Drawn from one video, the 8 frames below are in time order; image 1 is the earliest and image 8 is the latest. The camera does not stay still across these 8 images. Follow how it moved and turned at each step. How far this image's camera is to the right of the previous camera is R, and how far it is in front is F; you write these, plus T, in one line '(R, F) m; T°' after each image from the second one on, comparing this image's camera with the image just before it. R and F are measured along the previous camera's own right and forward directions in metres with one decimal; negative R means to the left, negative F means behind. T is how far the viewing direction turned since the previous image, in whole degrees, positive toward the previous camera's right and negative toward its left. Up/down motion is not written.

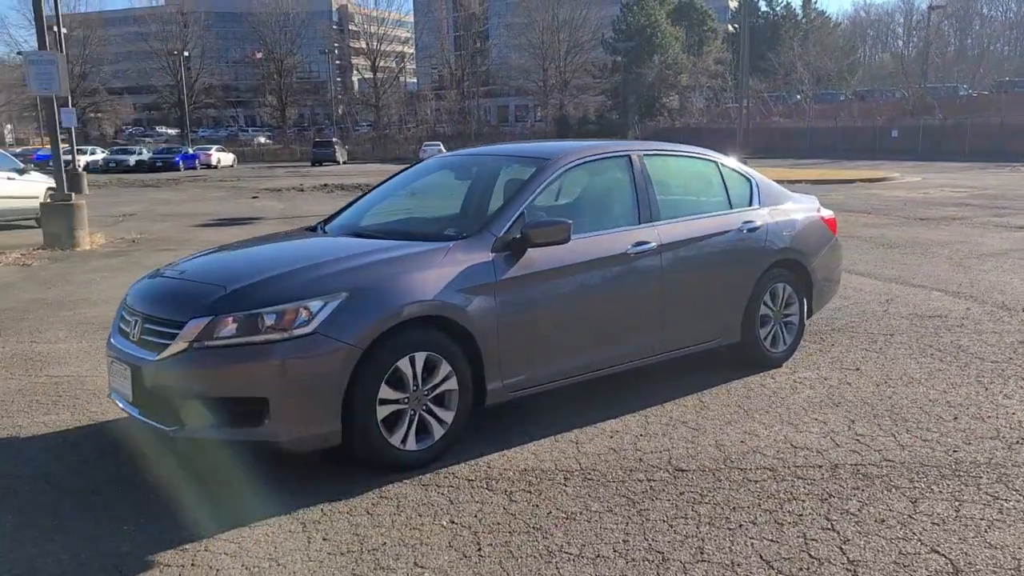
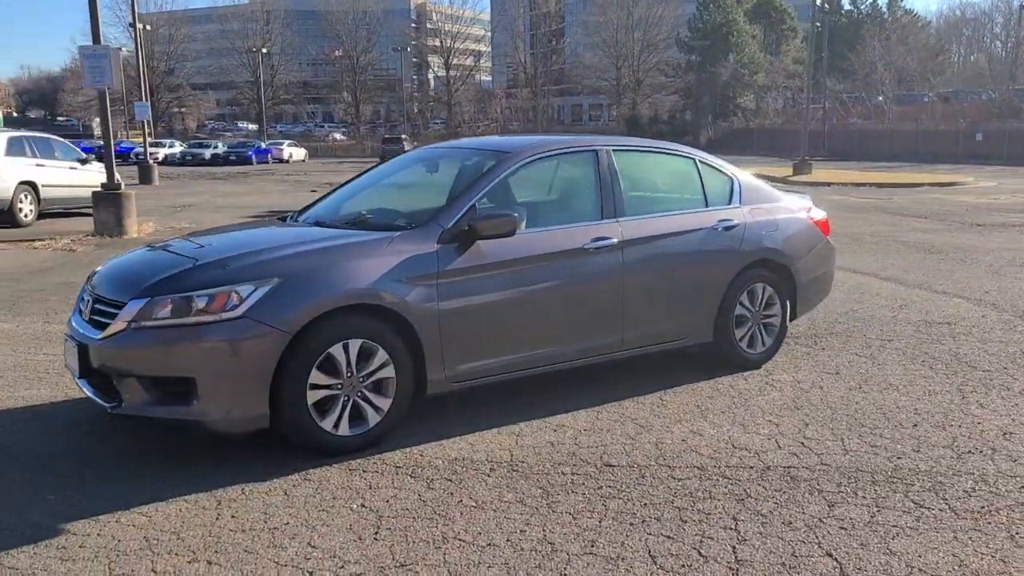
(+0.6, 0.0) m; -4°
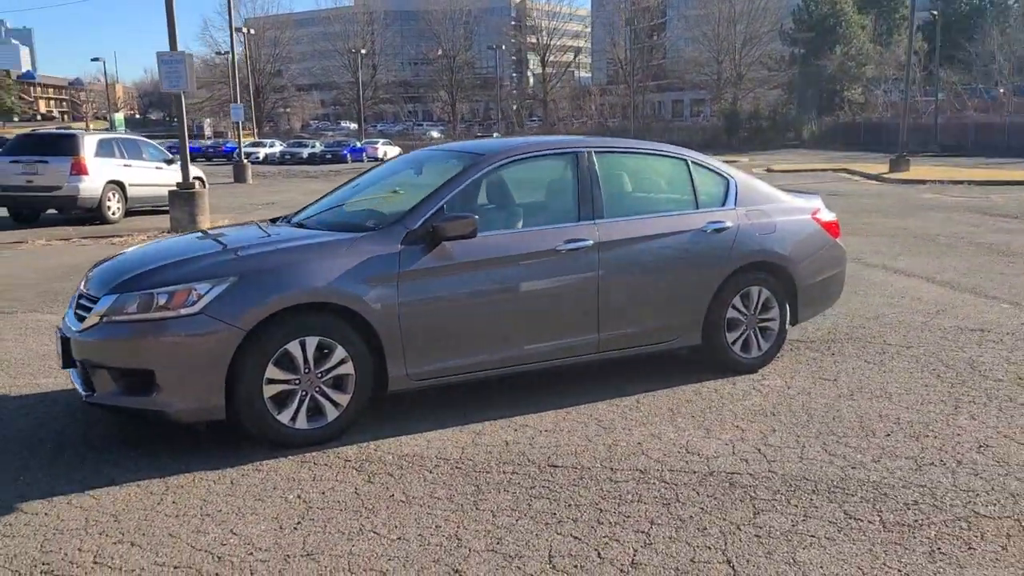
(+0.7, 0.0) m; -6°
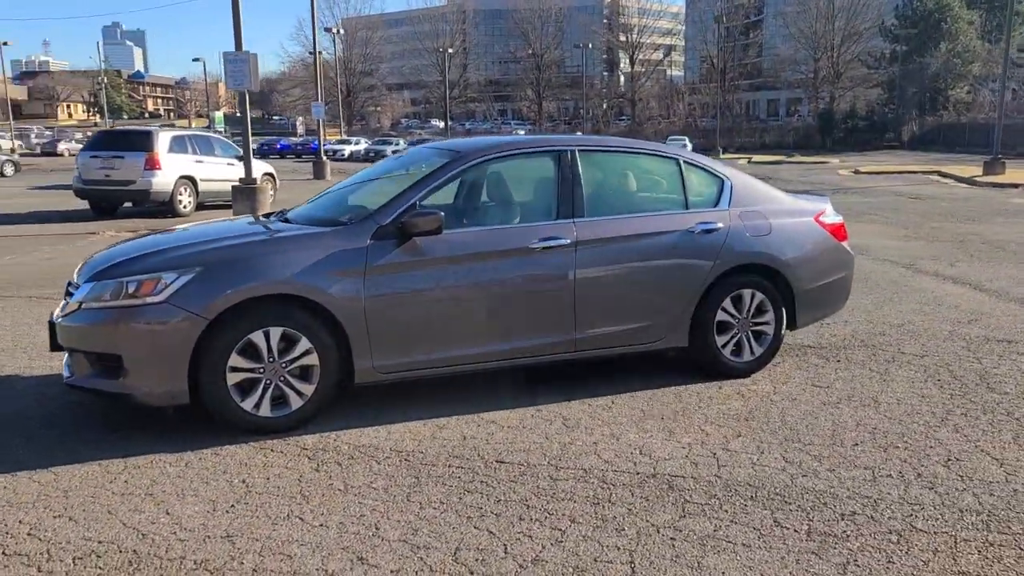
(+0.6, 0.0) m; -5°
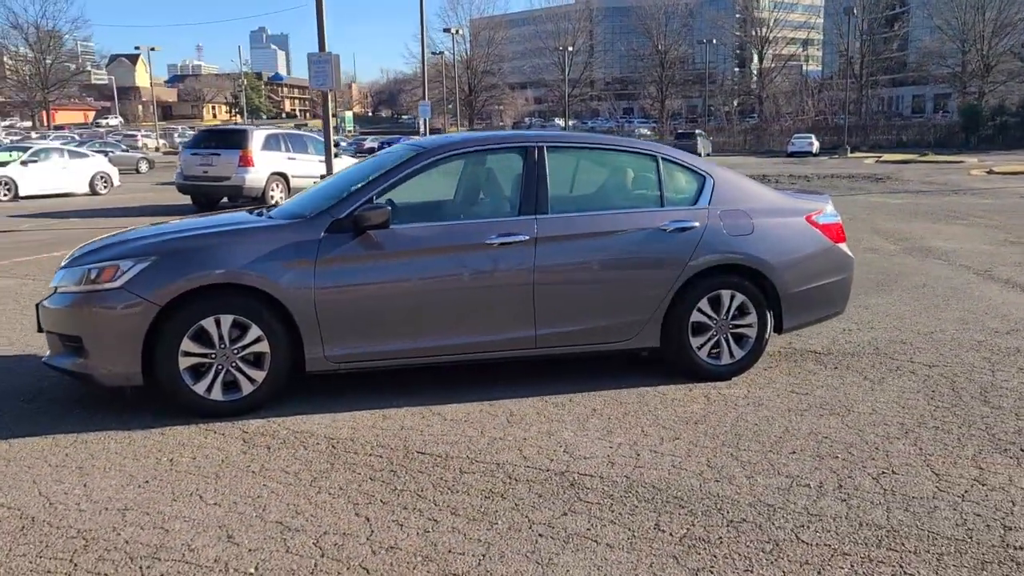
(+0.9, 0.0) m; -8°
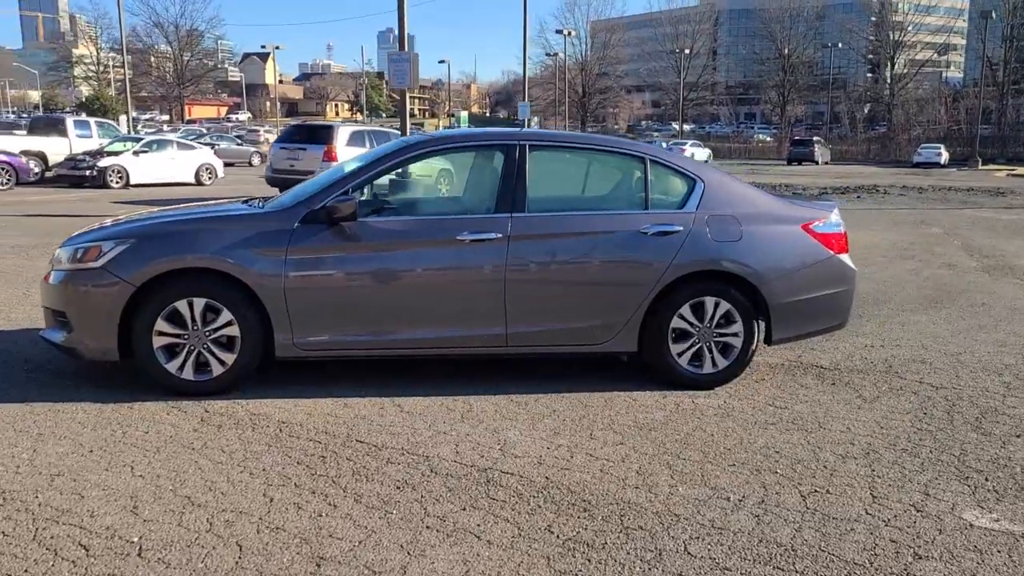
(+0.8, 0.0) m; -7°
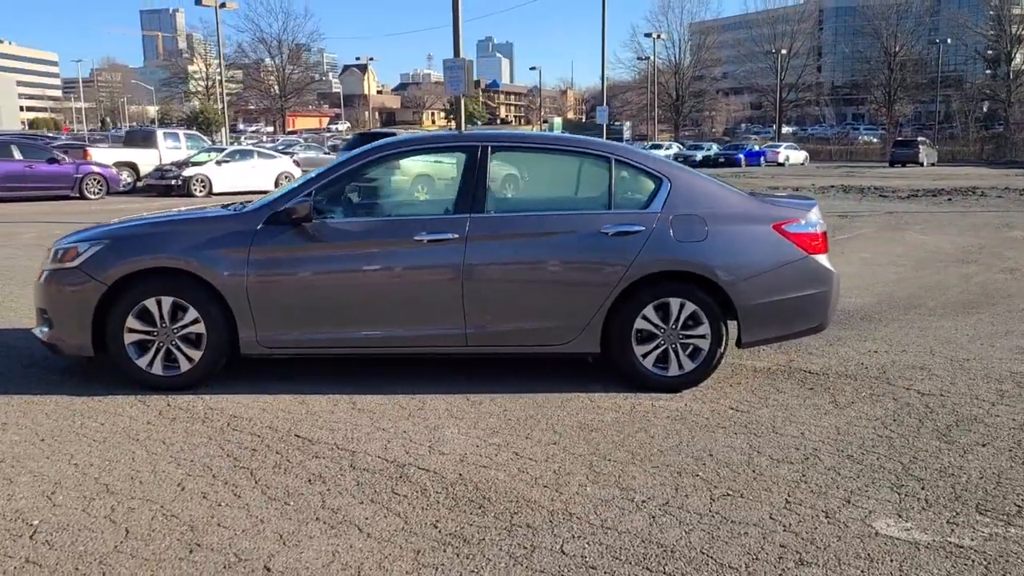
(+0.8, 0.0) m; -6°
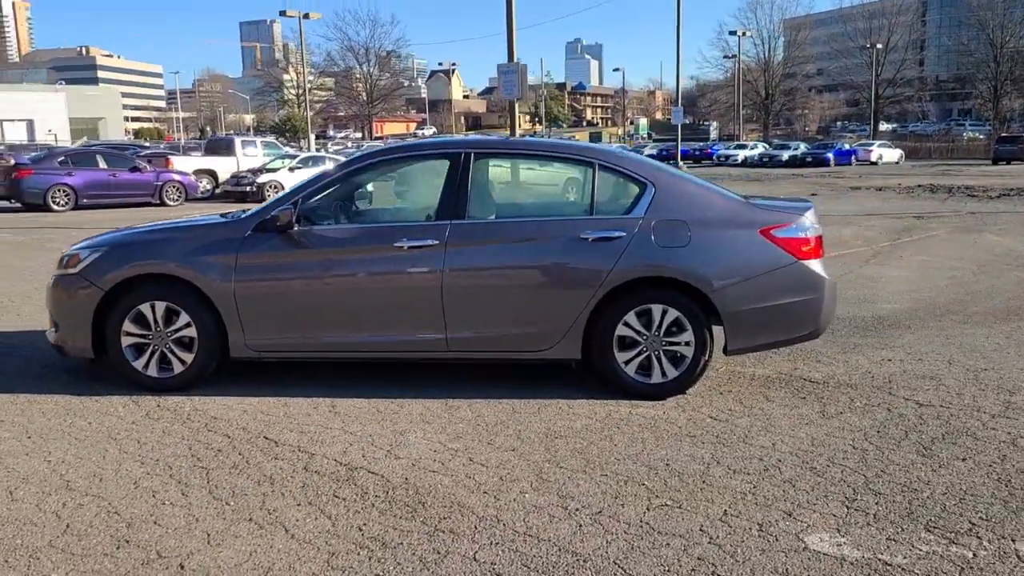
(+0.6, 0.0) m; -5°
